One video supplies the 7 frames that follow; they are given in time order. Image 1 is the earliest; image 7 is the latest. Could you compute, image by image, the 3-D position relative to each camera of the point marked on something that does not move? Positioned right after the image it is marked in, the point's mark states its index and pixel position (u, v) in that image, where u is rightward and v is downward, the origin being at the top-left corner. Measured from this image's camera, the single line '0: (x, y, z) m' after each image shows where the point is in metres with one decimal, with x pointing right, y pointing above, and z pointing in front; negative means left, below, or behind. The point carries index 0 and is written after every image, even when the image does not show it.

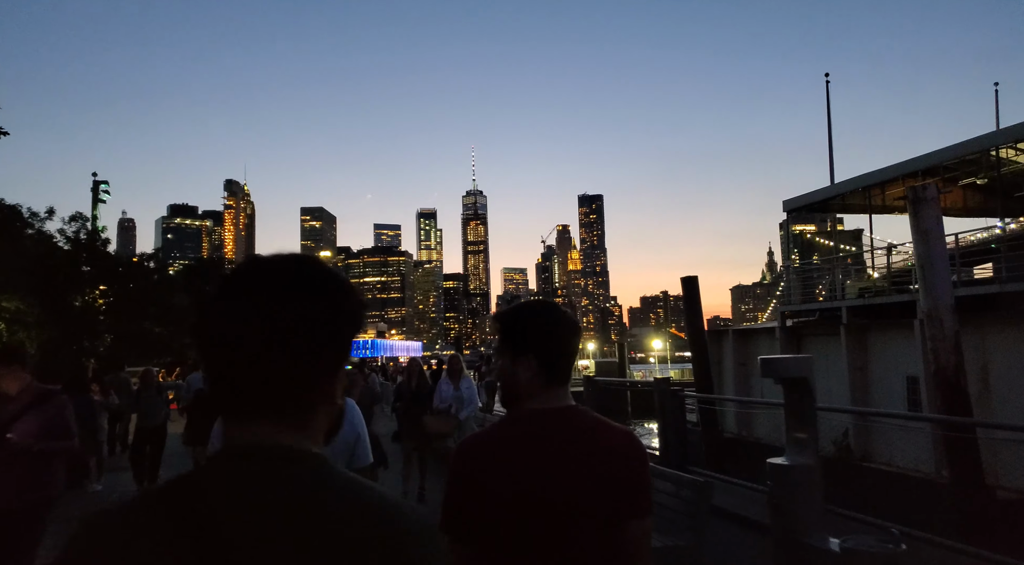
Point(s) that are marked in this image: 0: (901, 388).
0: (+8.5, -2.3, +16.9) m
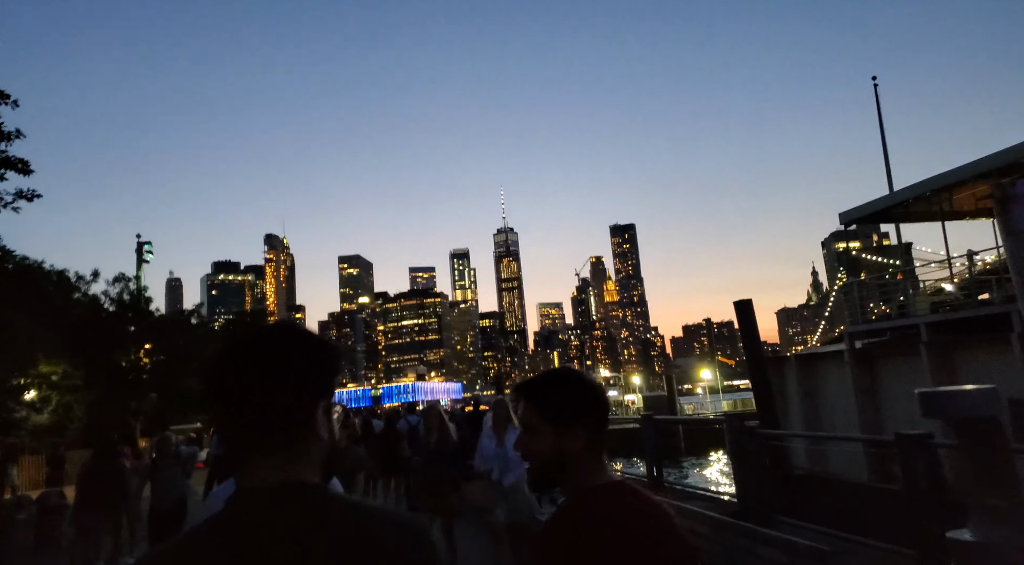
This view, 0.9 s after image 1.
0: (+9.5, -2.5, +15.0) m
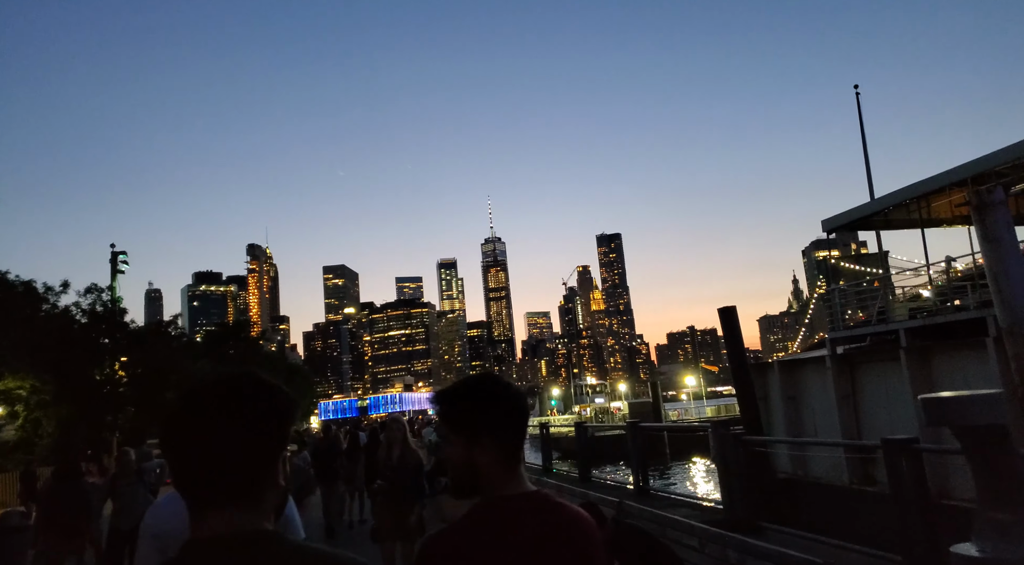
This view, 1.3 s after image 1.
0: (+9.2, -2.6, +15.2) m
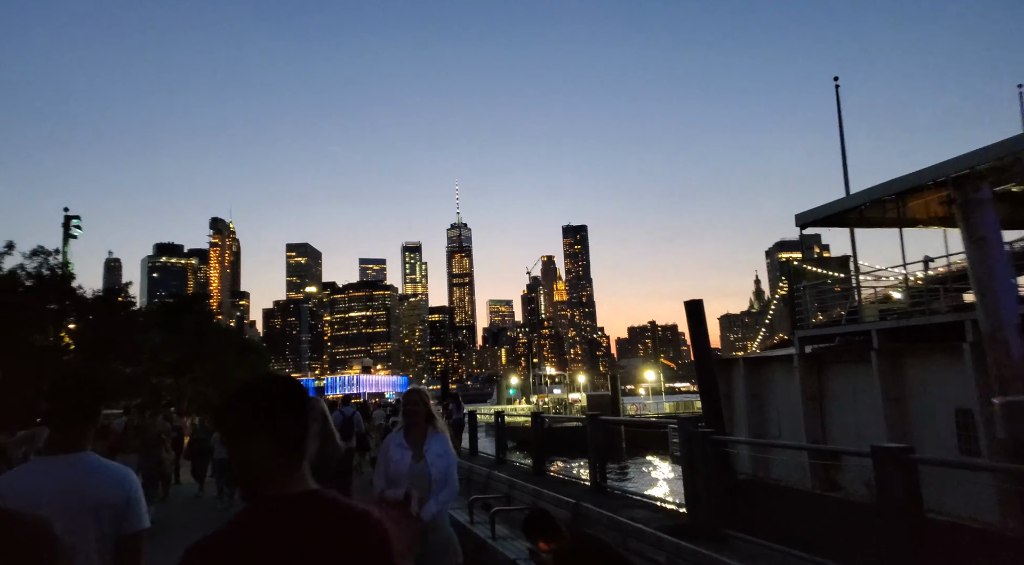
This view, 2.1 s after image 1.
0: (+8.3, -2.7, +14.7) m
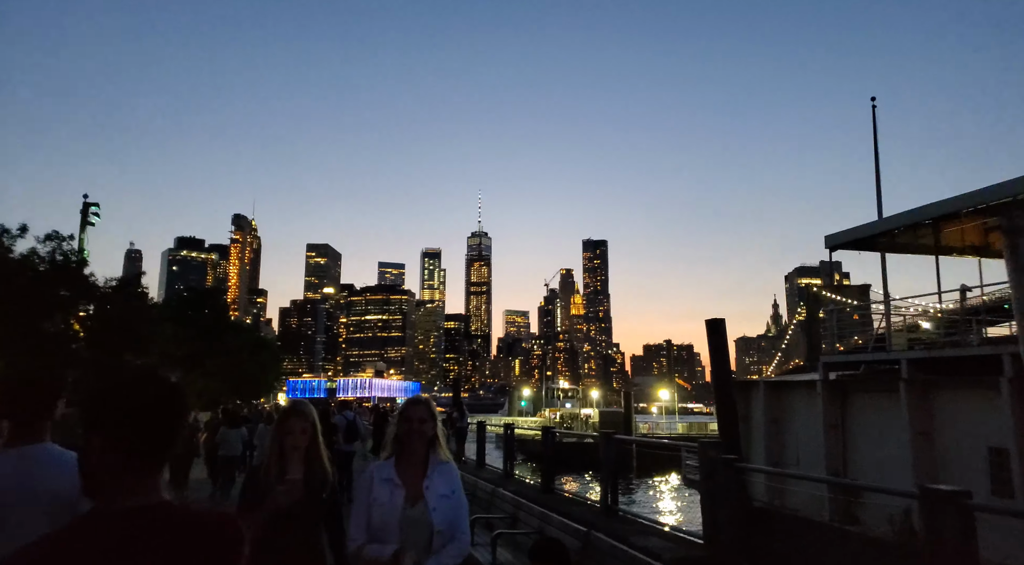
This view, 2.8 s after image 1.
0: (+8.4, -3.2, +14.0) m
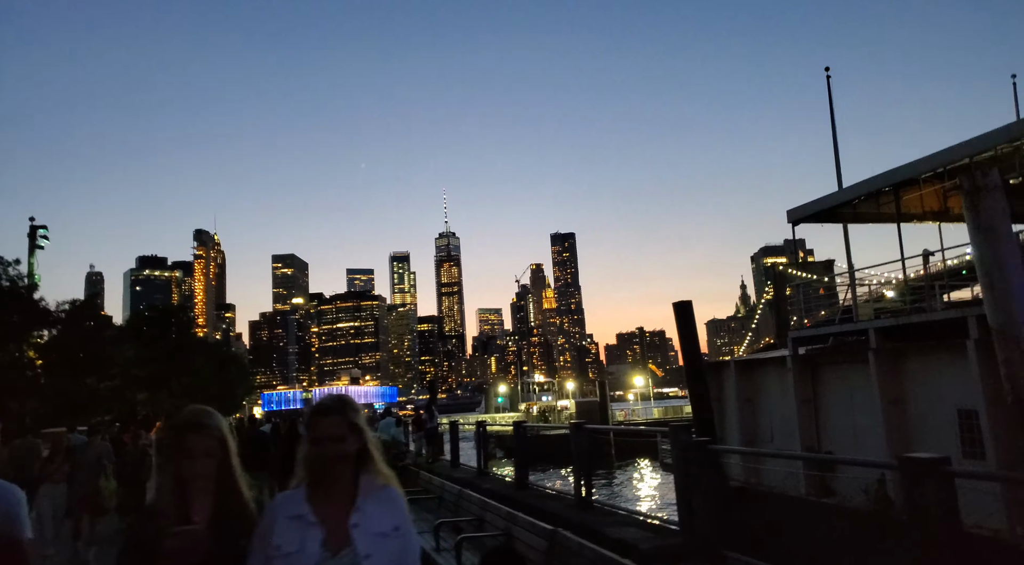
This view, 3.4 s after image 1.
0: (+7.9, -2.6, +13.9) m
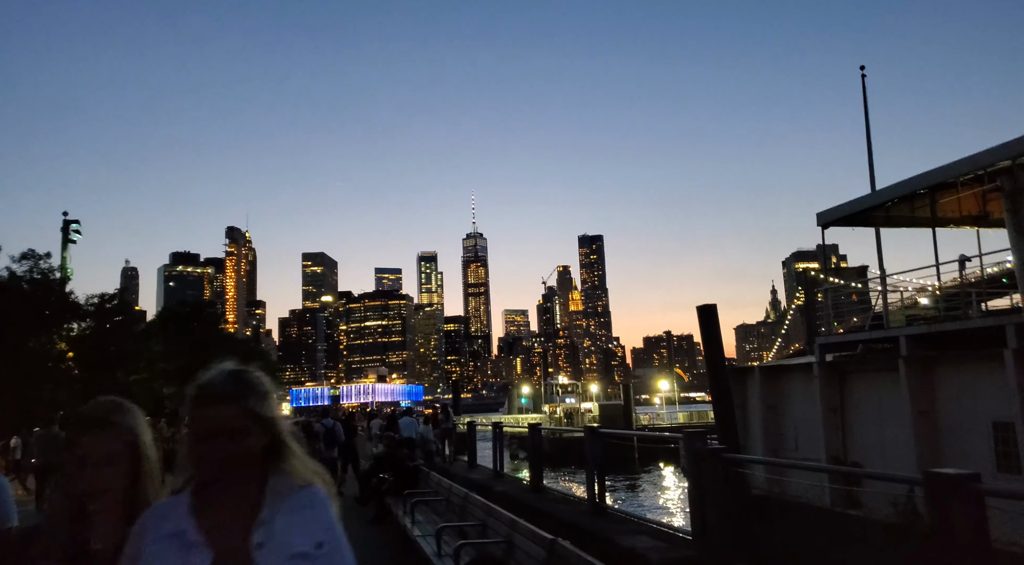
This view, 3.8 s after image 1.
0: (+8.2, -2.7, +13.4) m
